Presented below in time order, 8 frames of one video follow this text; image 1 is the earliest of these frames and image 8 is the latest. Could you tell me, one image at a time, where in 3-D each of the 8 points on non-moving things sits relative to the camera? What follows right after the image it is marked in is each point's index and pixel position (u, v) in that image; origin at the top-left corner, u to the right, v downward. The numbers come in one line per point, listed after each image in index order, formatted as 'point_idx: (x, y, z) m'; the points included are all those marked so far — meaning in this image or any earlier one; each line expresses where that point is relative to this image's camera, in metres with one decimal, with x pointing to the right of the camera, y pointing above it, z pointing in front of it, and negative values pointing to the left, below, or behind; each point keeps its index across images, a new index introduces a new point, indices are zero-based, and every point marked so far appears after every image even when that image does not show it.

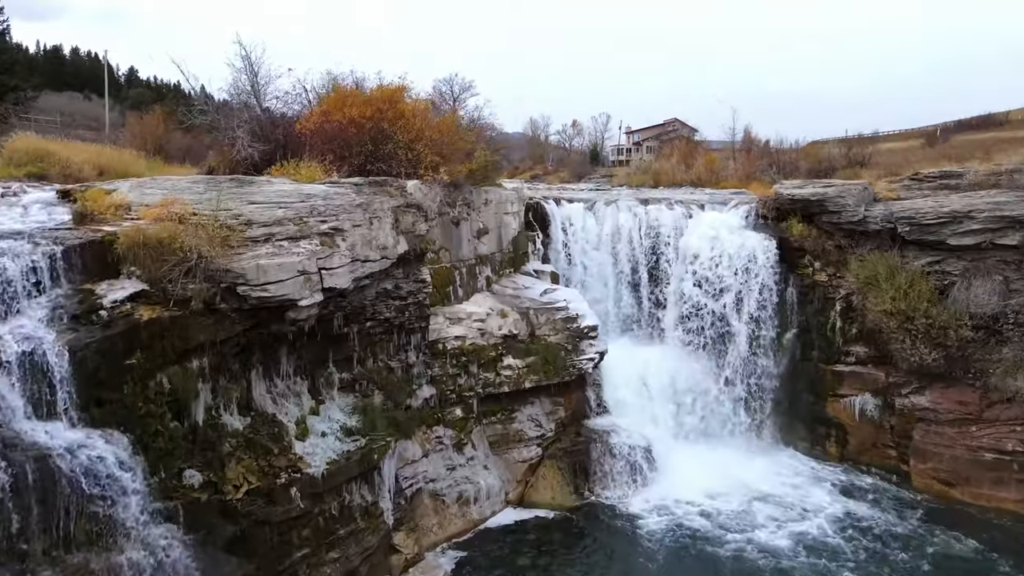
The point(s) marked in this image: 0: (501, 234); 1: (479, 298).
0: (-0.4, +1.7, +13.8) m
1: (-1.0, -0.3, +12.7) m
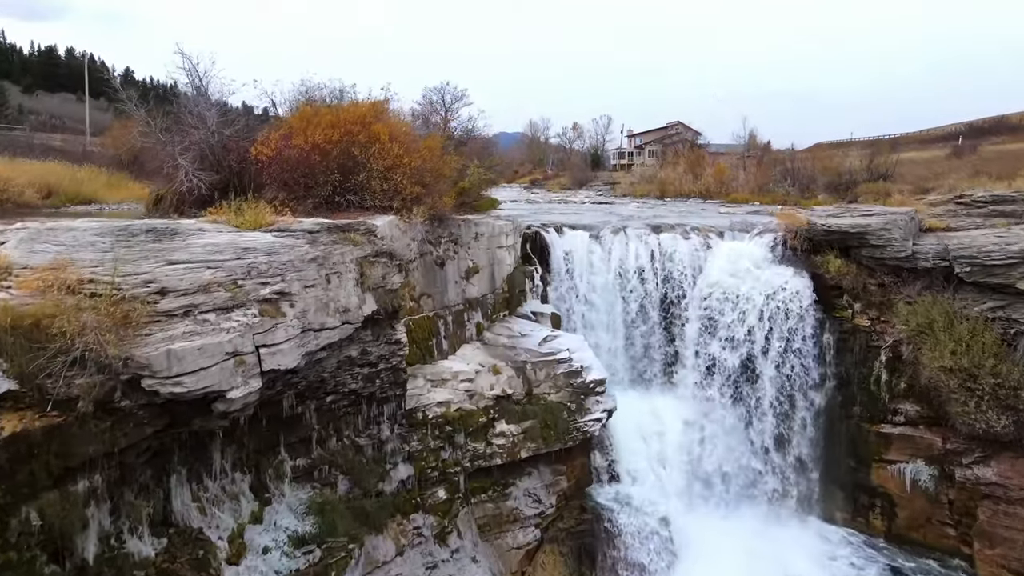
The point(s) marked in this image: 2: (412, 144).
0: (-0.5, +0.5, +12.0) m
1: (-1.1, -1.6, +10.9) m
2: (-2.6, +3.6, +10.9) m
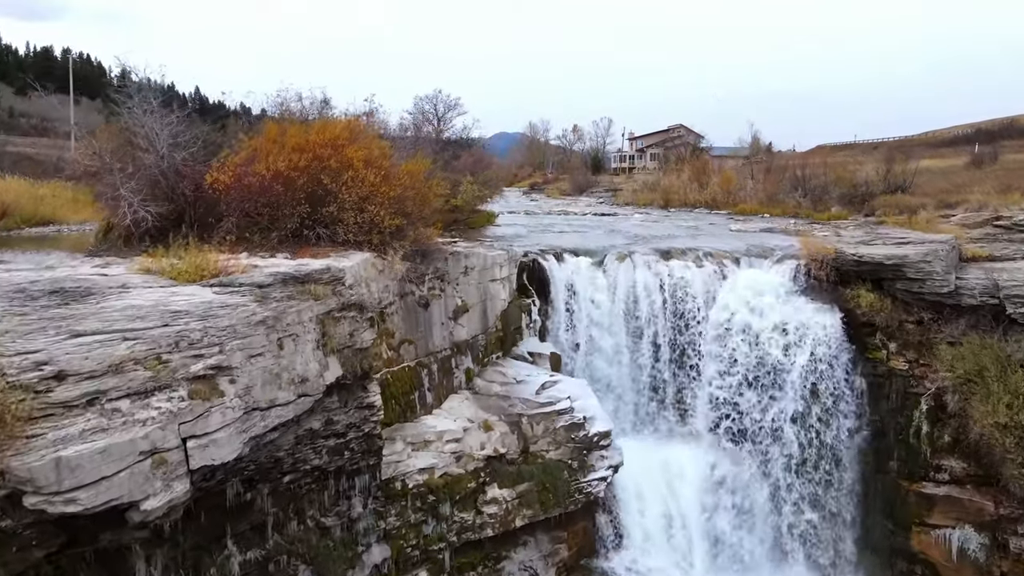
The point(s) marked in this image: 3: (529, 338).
0: (-0.7, -0.5, +10.7) m
1: (-1.3, -2.5, +9.6) m
2: (-2.7, +2.7, +9.7) m
3: (+0.5, -1.4, +11.6) m
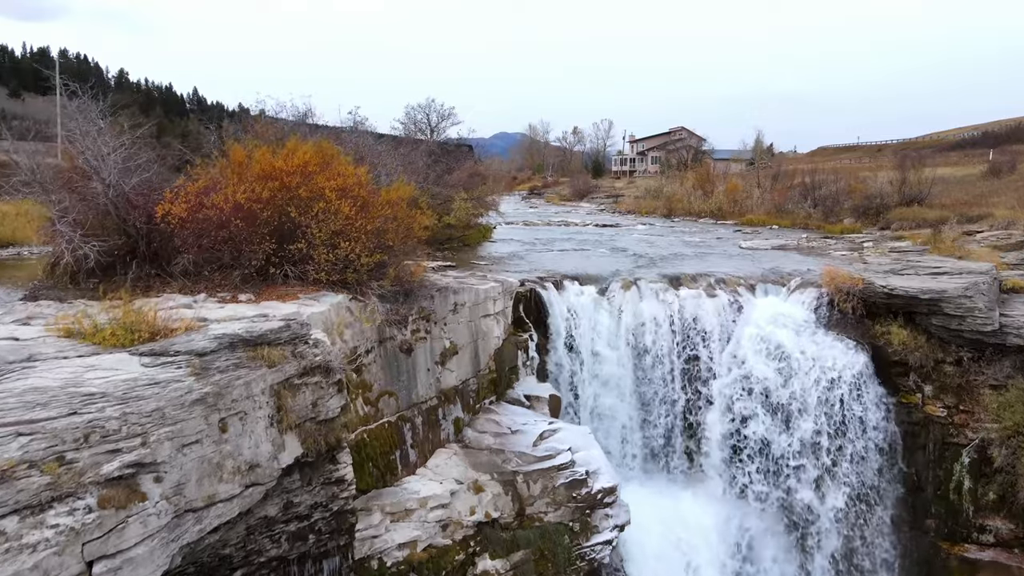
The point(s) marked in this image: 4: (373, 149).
0: (-0.8, -1.3, +9.7) m
1: (-1.4, -3.4, +8.6) m
2: (-2.8, +1.8, +8.6) m
3: (+0.3, -2.2, +10.5) m
4: (-4.3, +4.4, +13.4) m
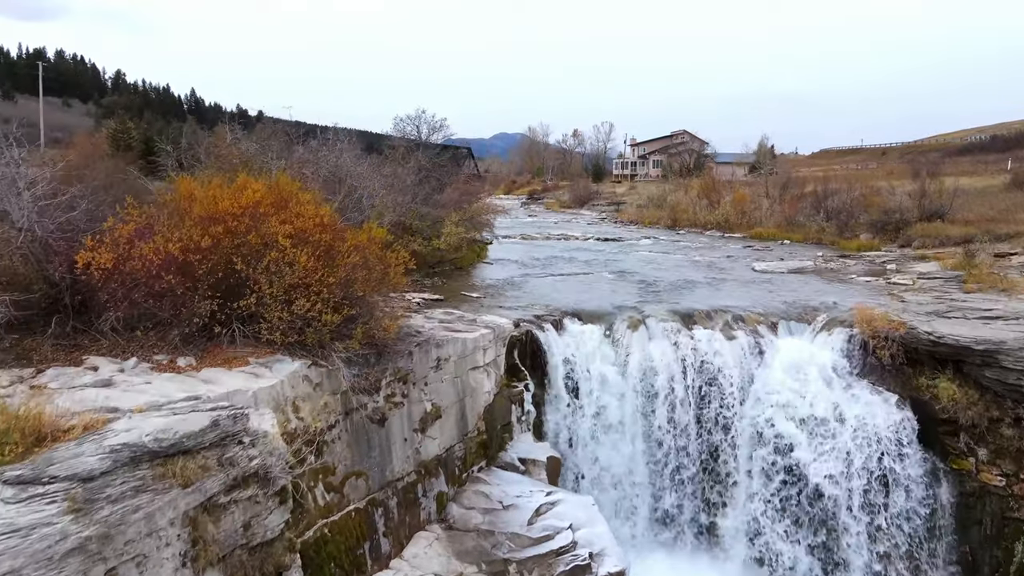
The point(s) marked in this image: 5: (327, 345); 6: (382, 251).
0: (-0.9, -2.3, +8.4) m
1: (-1.5, -4.4, +7.3) m
2: (-3.0, +0.9, +7.3) m
3: (+0.2, -3.2, +9.3) m
4: (-4.5, +3.4, +12.2) m
5: (-2.9, -0.9, +6.8) m
6: (-2.4, +0.7, +8.0) m
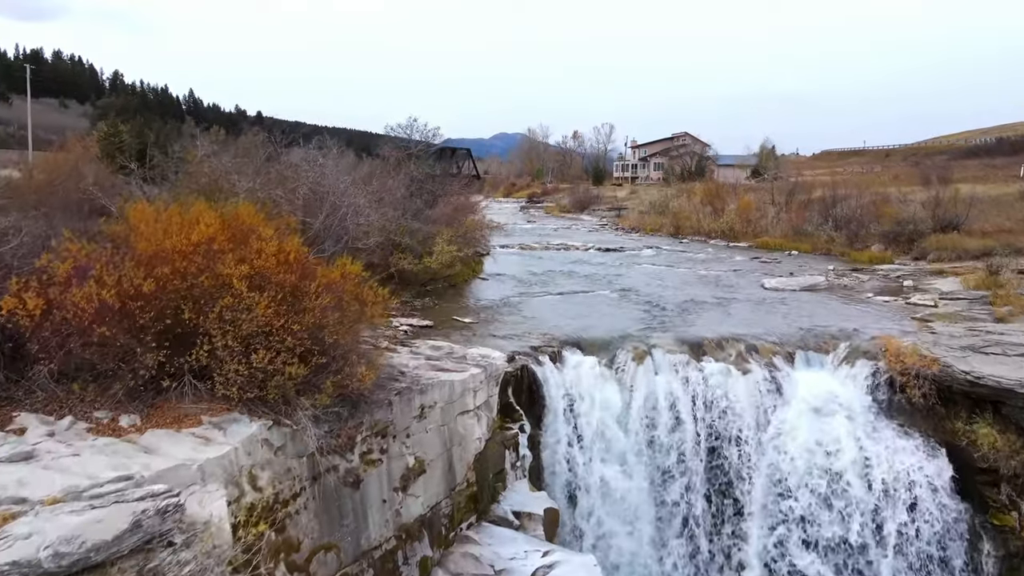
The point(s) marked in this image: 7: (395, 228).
0: (-1.0, -3.0, +7.5) m
1: (-1.6, -5.0, +6.4) m
2: (-3.1, +0.2, +6.5) m
3: (+0.1, -3.8, +8.4) m
4: (-4.6, +2.7, +11.3) m
5: (-3.0, -1.5, +5.9) m
6: (-2.5, 0.0, +7.2) m
7: (-3.5, +1.8, +13.0) m
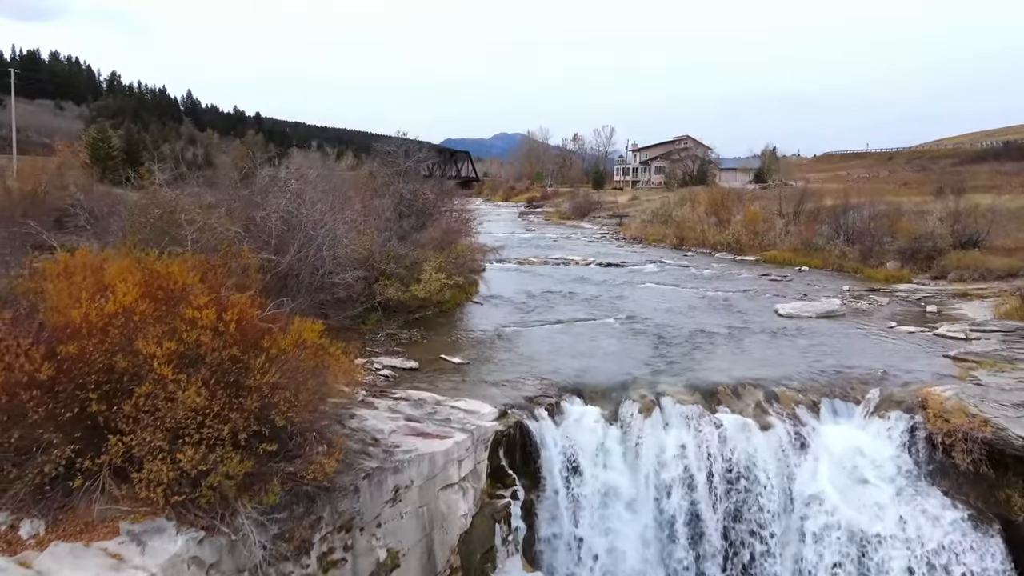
0: (-1.2, -3.8, +6.5) m
1: (-1.8, -5.9, +5.4) m
2: (-3.2, -0.7, +5.4) m
3: (-0.1, -4.7, +7.4) m
4: (-4.8, +1.9, +10.3) m
5: (-3.2, -2.4, +4.9) m
6: (-2.7, -0.8, +6.1) m
7: (-3.7, +0.9, +11.9) m
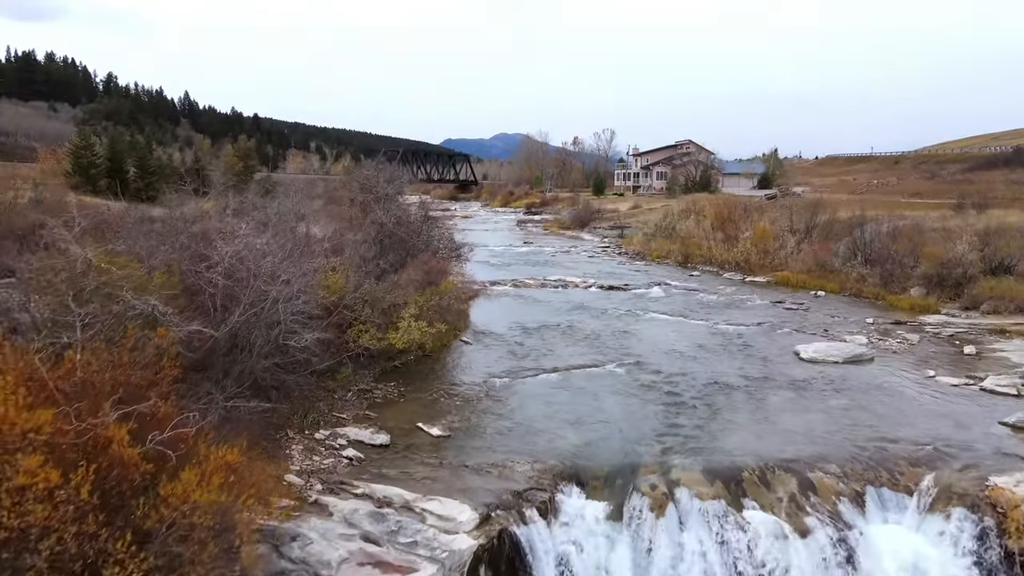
0: (-1.5, -5.1, +5.0) m
1: (-2.1, -7.1, +3.9) m
2: (-3.5, -1.9, +4.0) m
3: (-0.3, -5.9, +5.9) m
4: (-5.0, +0.6, +8.8) m
5: (-3.4, -3.6, +3.4) m
6: (-2.9, -2.1, +4.7) m
7: (-3.9, -0.3, +10.5) m
